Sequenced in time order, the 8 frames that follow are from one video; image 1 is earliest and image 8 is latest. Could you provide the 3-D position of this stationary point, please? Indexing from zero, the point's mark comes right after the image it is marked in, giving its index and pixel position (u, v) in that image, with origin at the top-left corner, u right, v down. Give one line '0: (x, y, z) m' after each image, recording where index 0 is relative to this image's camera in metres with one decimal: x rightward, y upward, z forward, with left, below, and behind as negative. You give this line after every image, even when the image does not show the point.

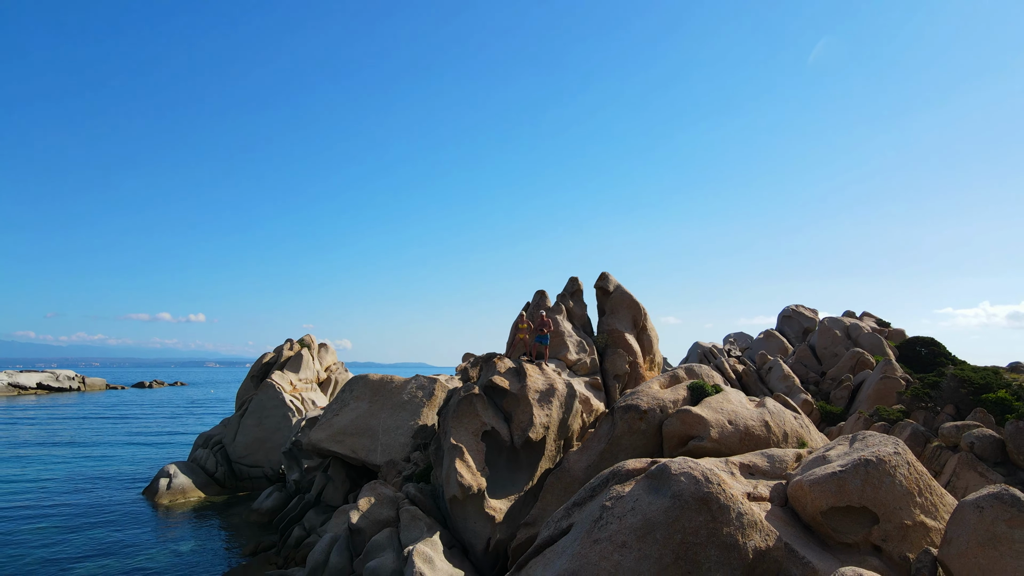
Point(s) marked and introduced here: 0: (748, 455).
0: (+4.9, -3.5, +15.6) m
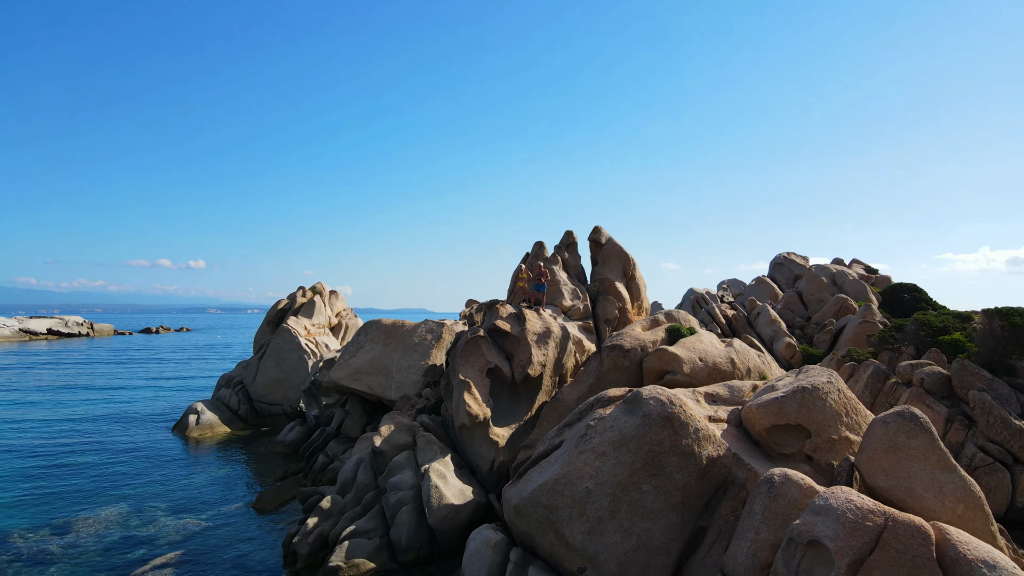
0: (+4.9, -2.4, +18.5) m
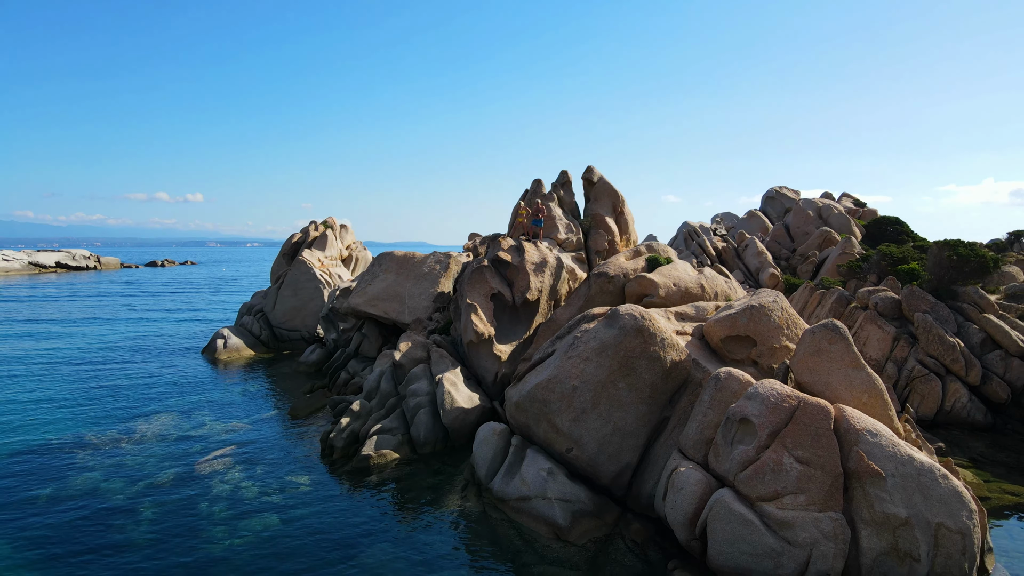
0: (+5.0, -0.5, +21.9) m
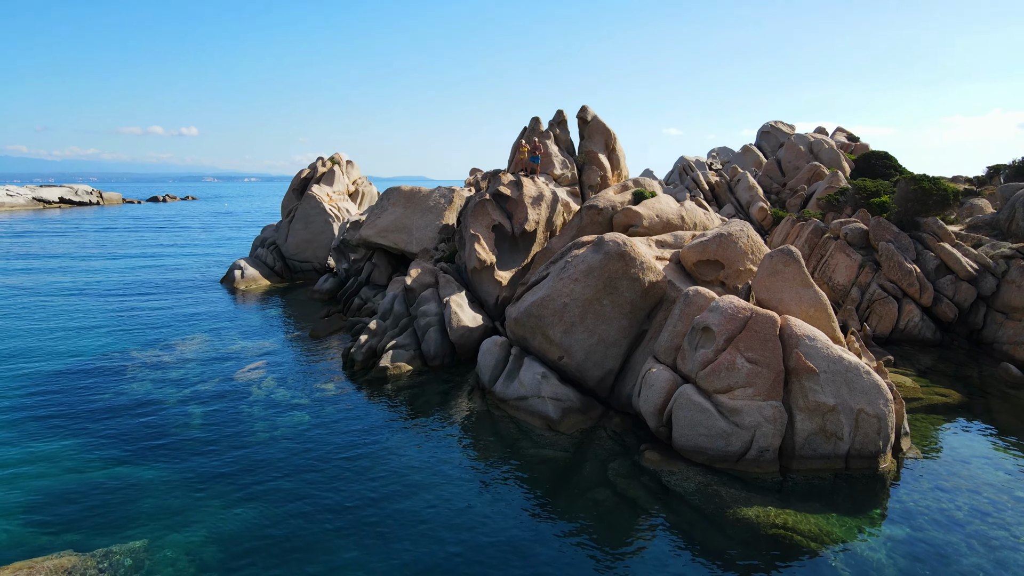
0: (+4.9, +1.7, +24.6) m
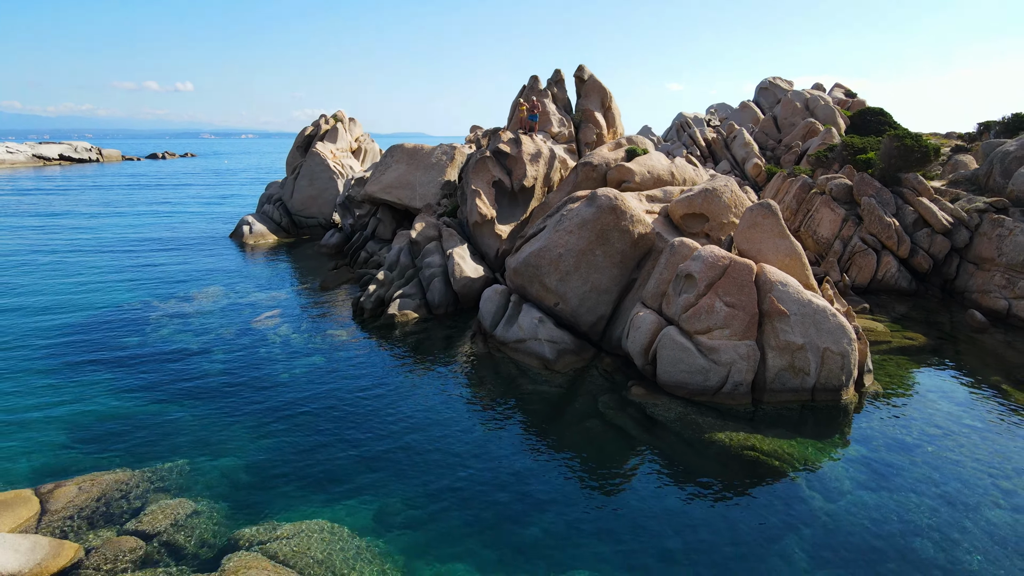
0: (+4.9, +3.4, +26.2) m
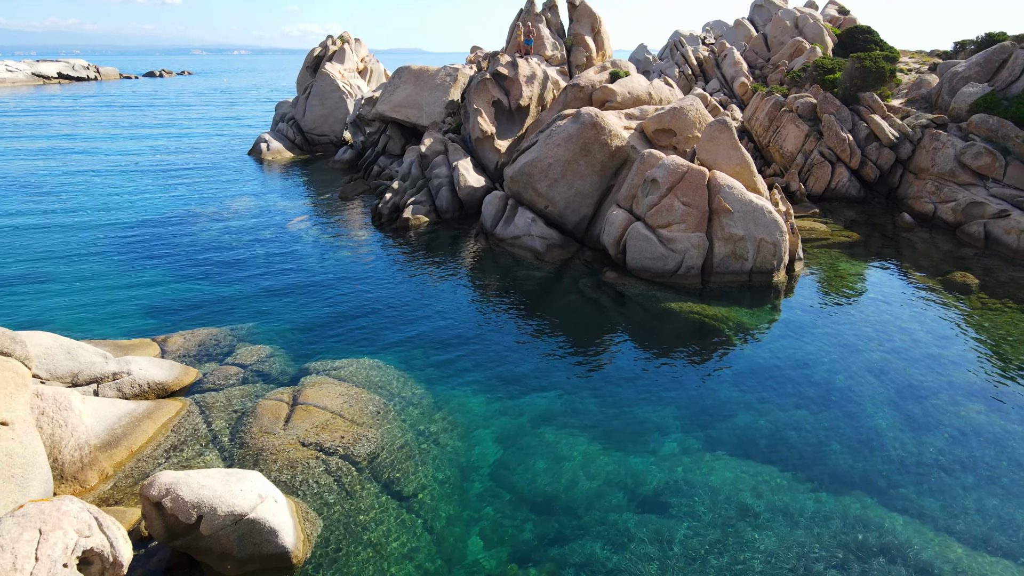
0: (+4.8, +7.2, +30.1) m
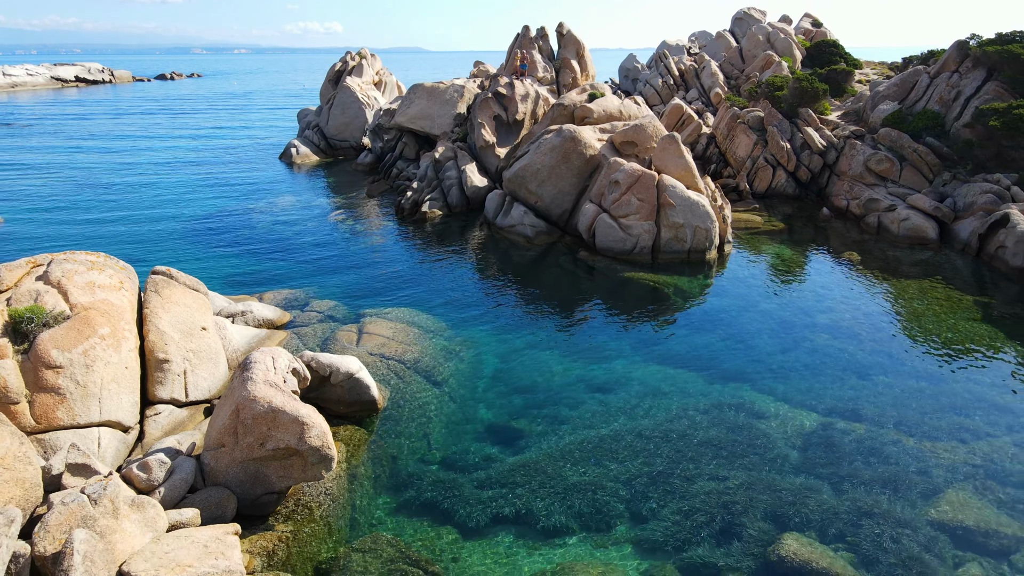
0: (+4.7, +8.2, +37.7) m
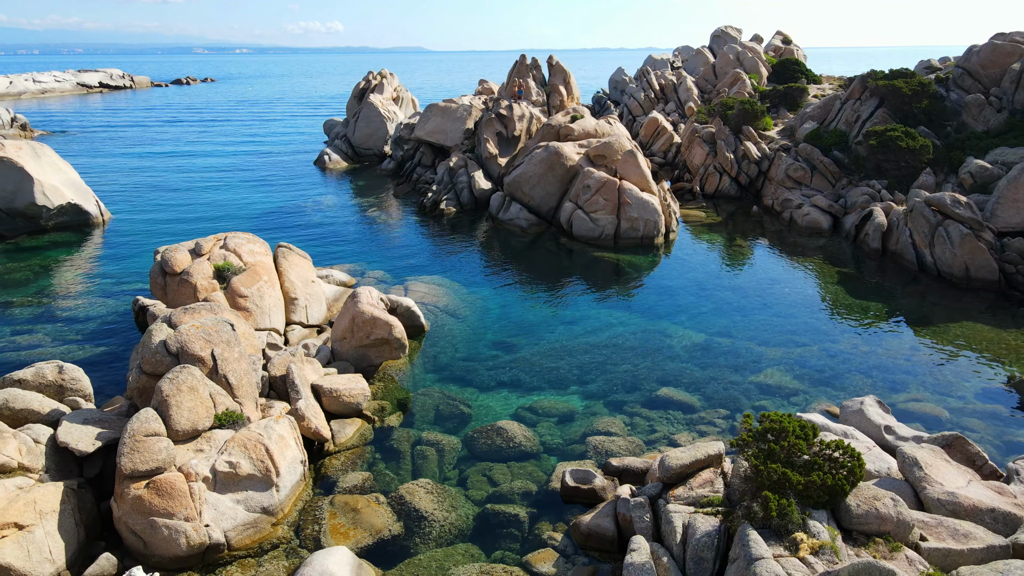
0: (+4.6, +9.5, +48.5) m
